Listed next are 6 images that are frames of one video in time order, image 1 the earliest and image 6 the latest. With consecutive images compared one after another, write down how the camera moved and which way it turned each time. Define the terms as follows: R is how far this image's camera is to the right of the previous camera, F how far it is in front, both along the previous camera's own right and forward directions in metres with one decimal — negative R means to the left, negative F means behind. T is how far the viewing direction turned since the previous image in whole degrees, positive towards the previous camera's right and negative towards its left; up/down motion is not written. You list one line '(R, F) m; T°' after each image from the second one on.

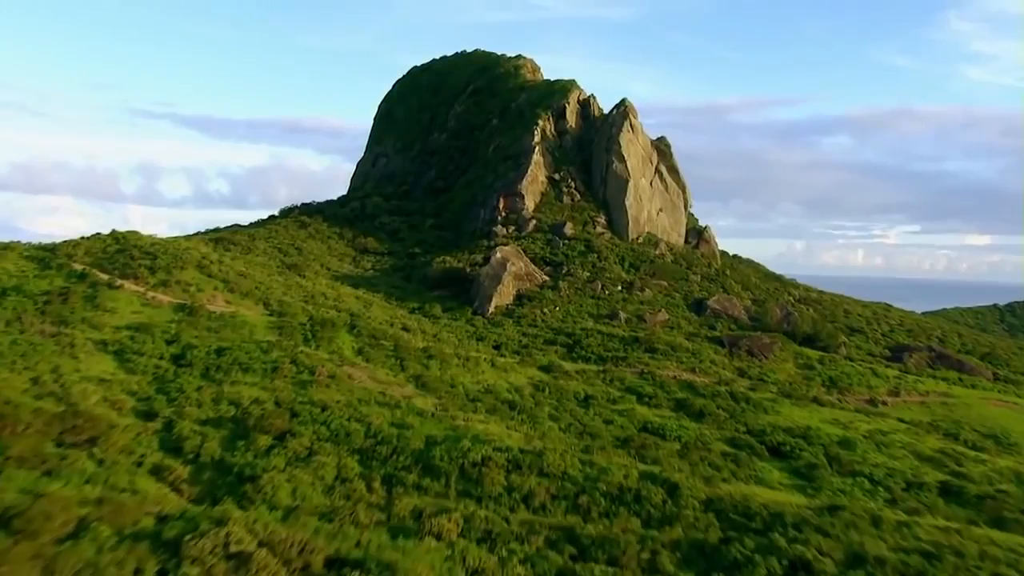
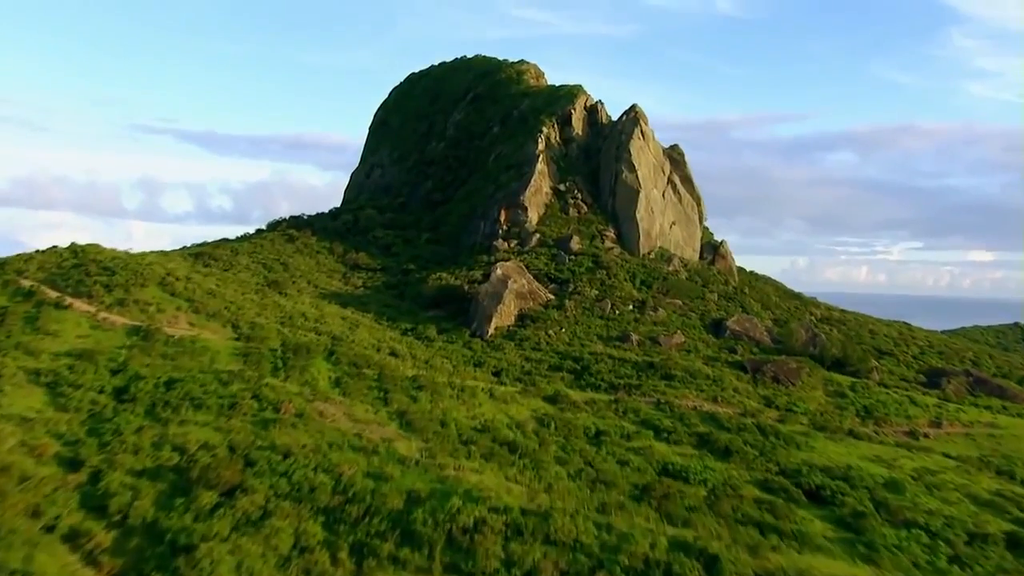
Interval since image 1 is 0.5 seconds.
(+0.1, +5.7) m; 0°
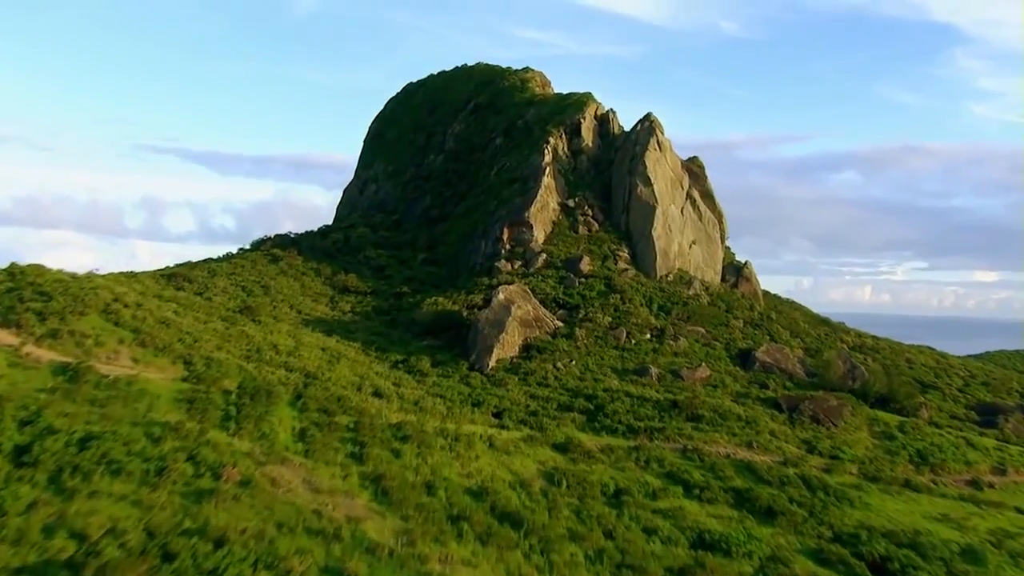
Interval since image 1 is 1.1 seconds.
(0.0, +6.7) m; 0°
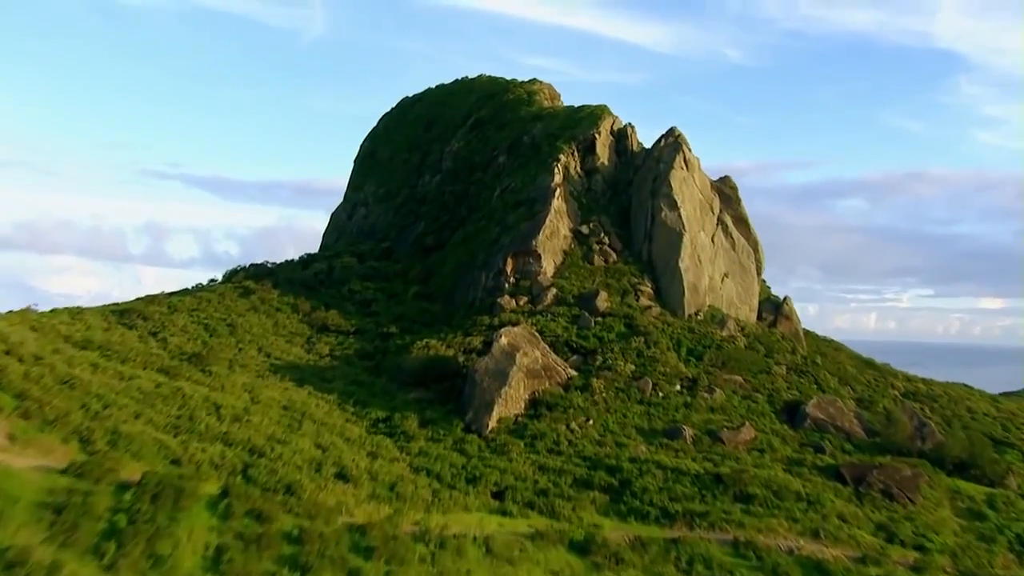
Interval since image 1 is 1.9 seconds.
(0.0, +9.0) m; 0°
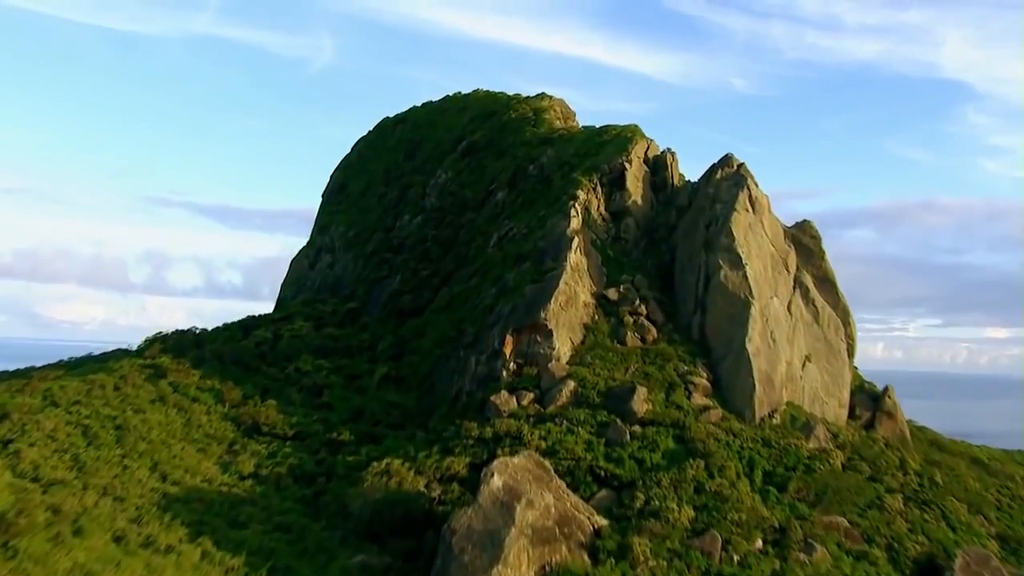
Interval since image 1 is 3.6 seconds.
(+0.2, +16.3) m; 0°
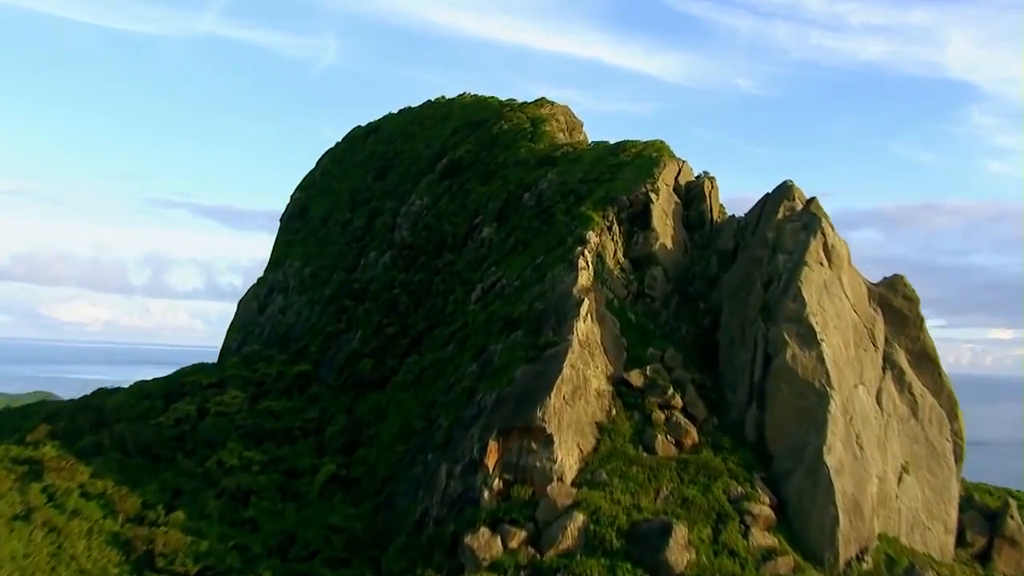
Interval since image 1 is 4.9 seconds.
(+0.4, +11.6) m; 0°
